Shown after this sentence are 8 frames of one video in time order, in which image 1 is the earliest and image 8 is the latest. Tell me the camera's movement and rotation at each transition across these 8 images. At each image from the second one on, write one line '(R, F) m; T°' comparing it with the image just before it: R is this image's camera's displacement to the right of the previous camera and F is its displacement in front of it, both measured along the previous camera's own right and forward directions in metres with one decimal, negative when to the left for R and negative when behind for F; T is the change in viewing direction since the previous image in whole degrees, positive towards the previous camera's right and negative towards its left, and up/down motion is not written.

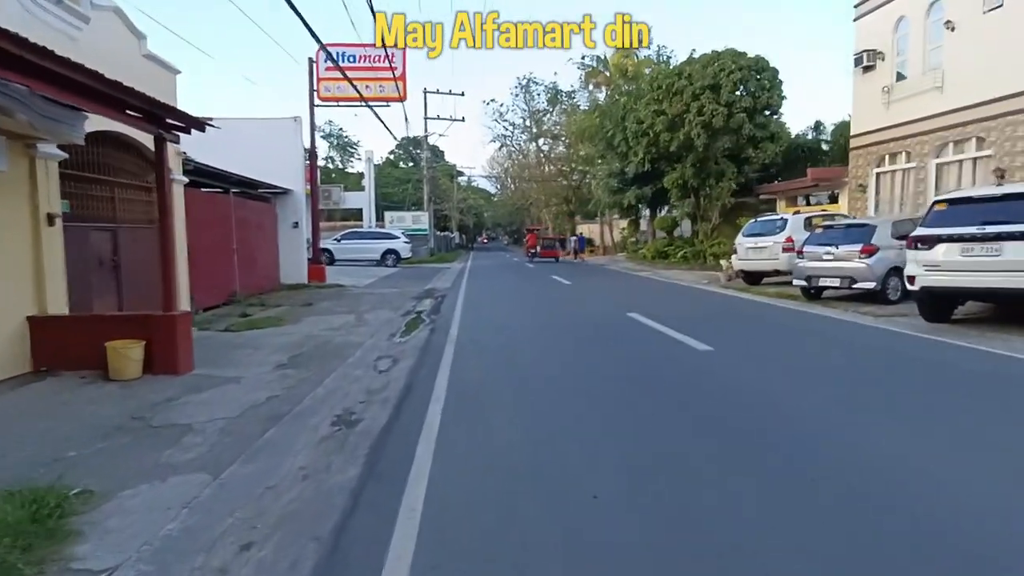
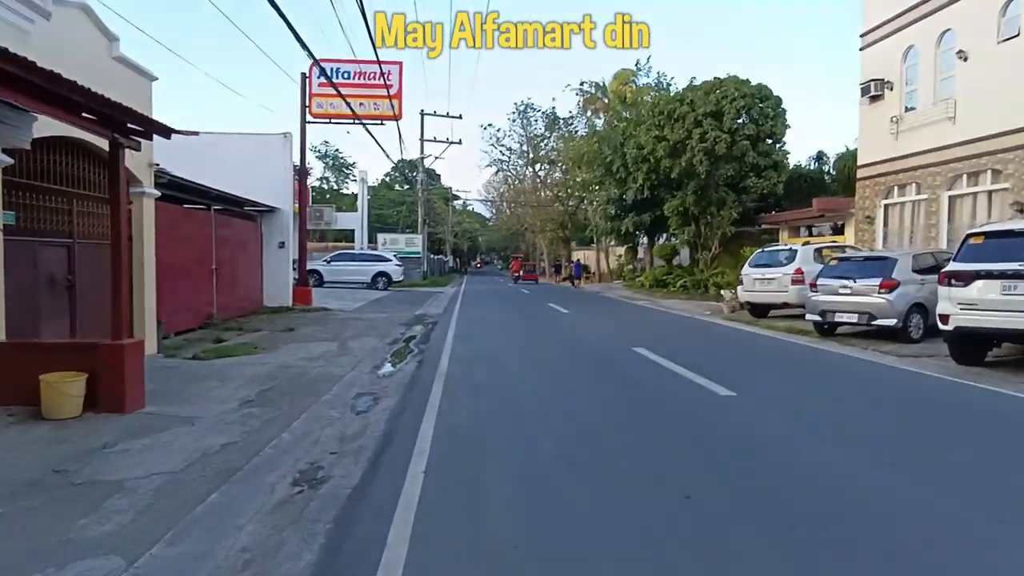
(-0.1, +1.1) m; +1°
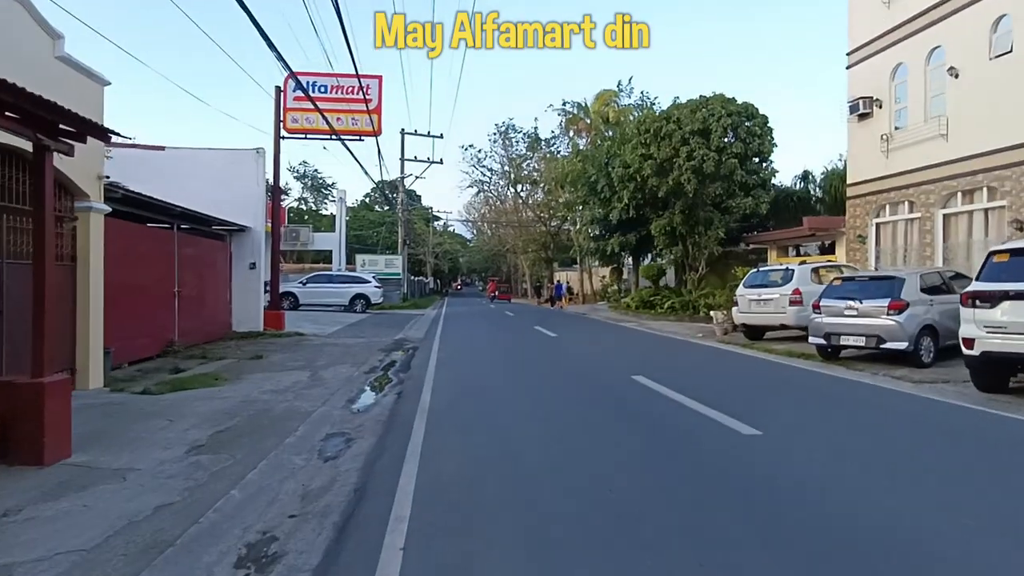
(-0.2, +1.1) m; +2°
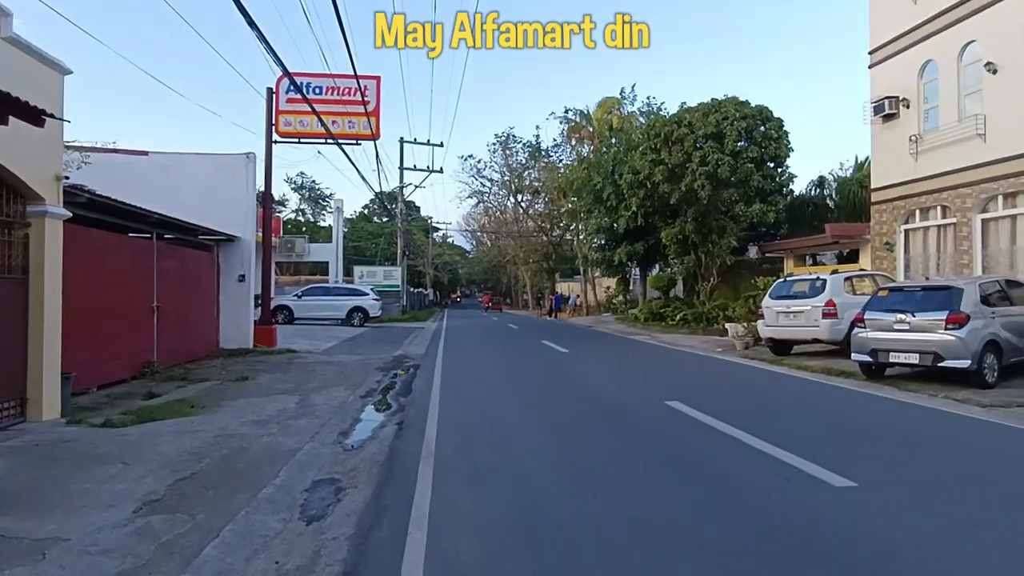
(-0.3, +1.5) m; 0°
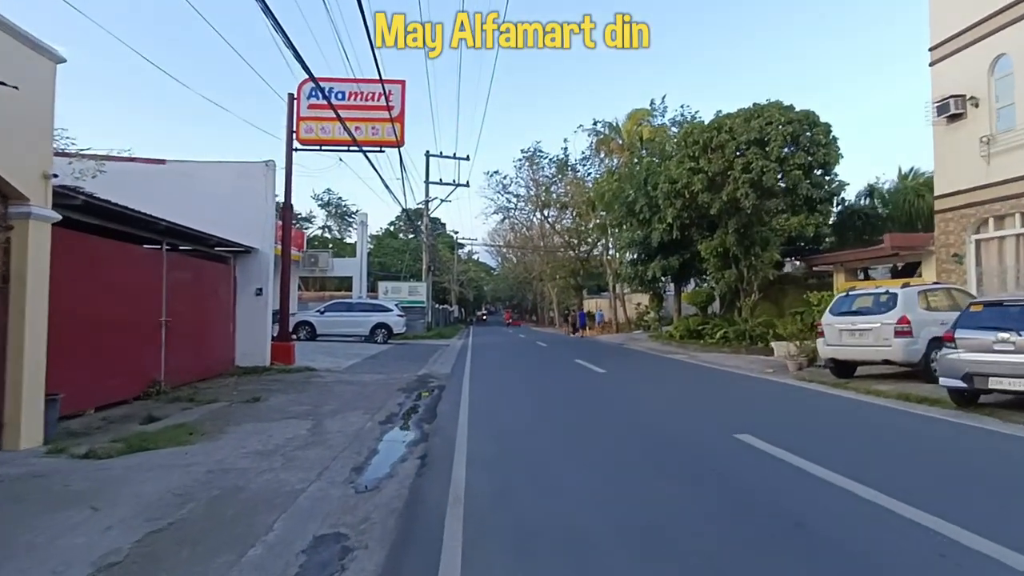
(-0.3, +1.4) m; -2°
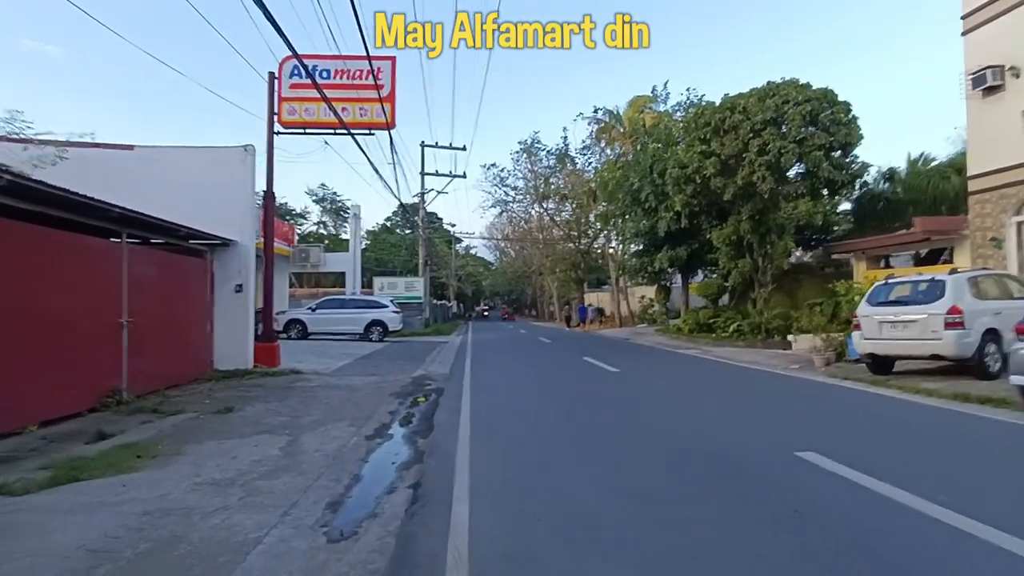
(-0.1, +1.6) m; 0°
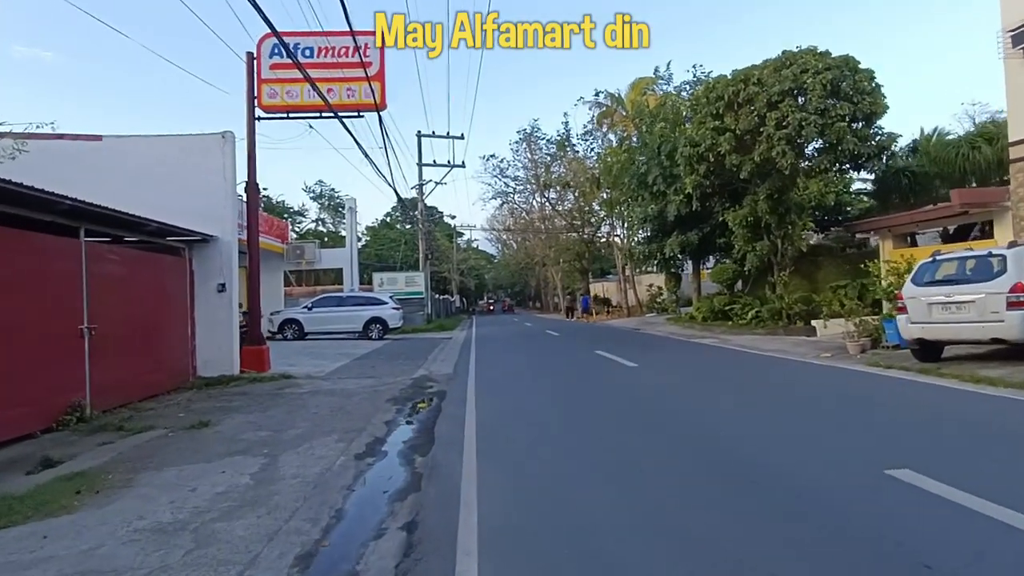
(-0.1, +1.5) m; 0°
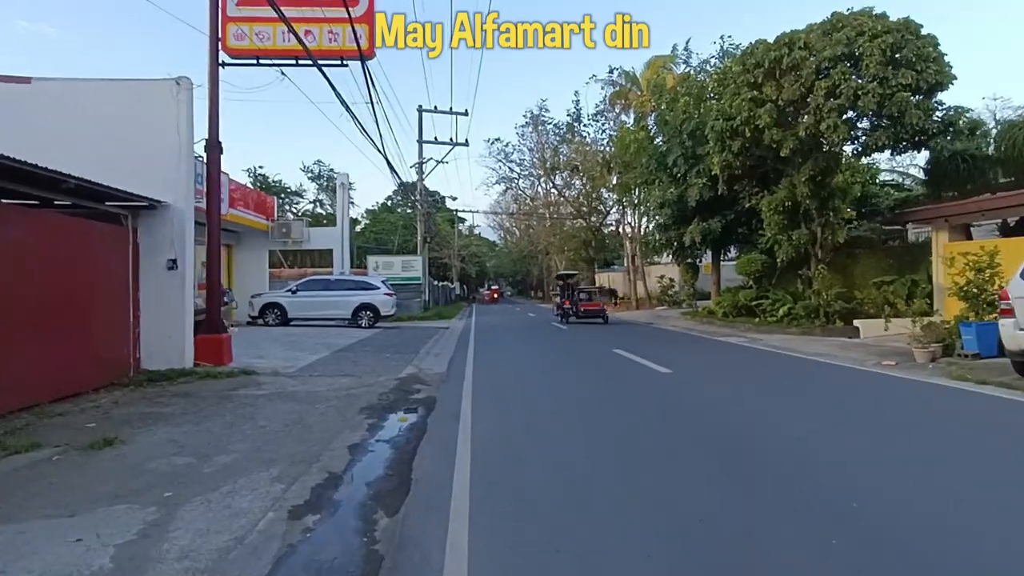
(-0.1, +2.8) m; 0°
